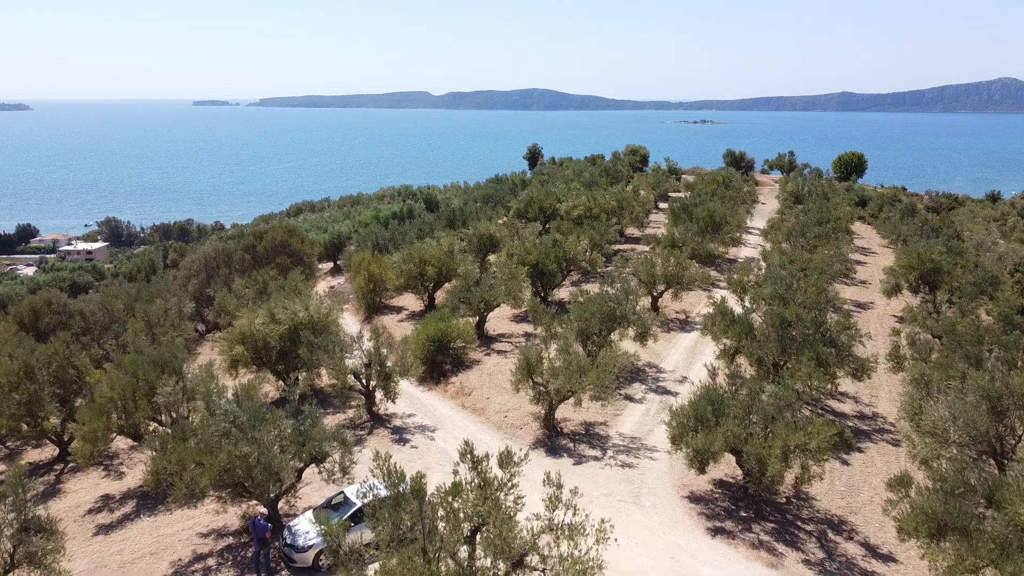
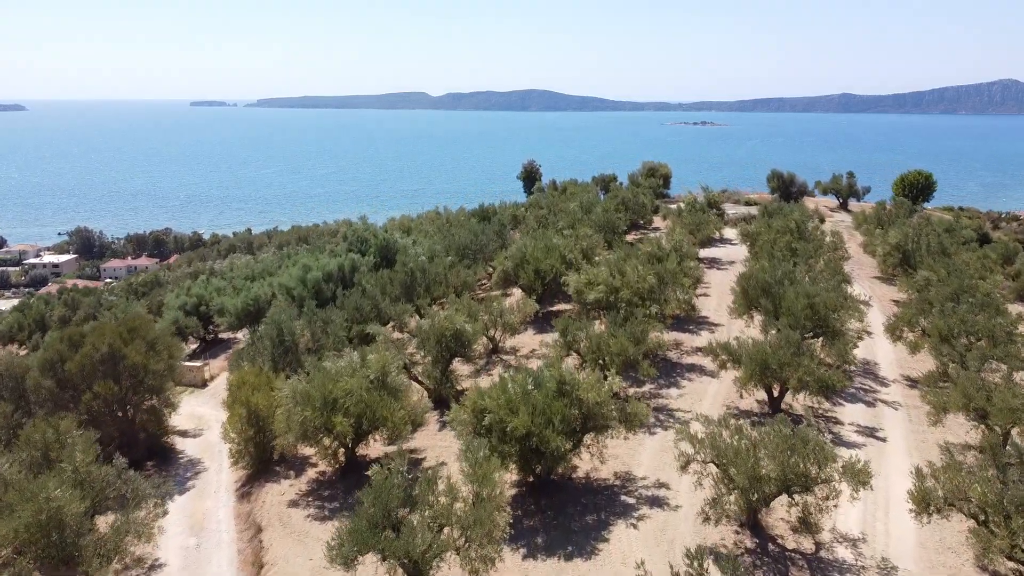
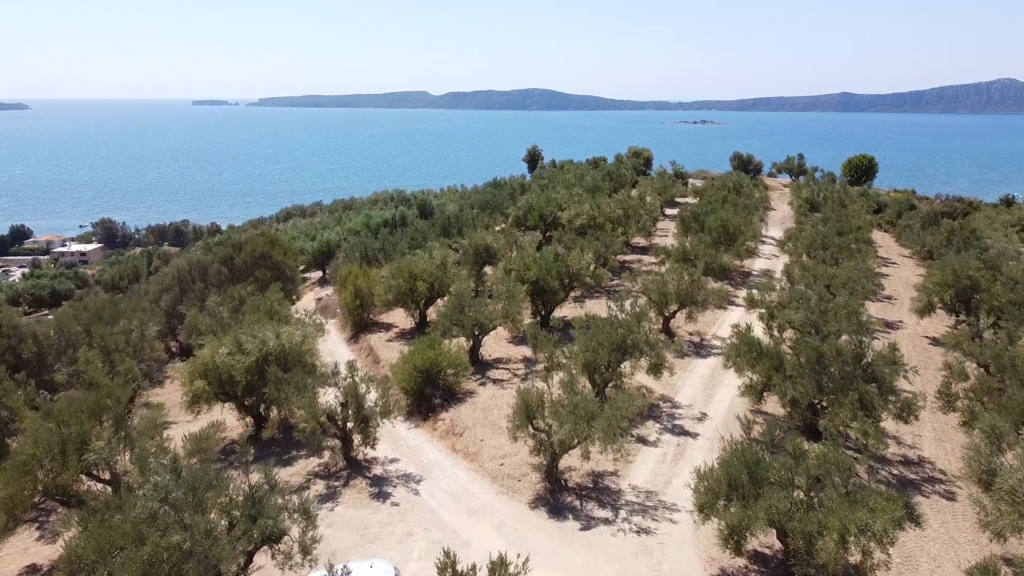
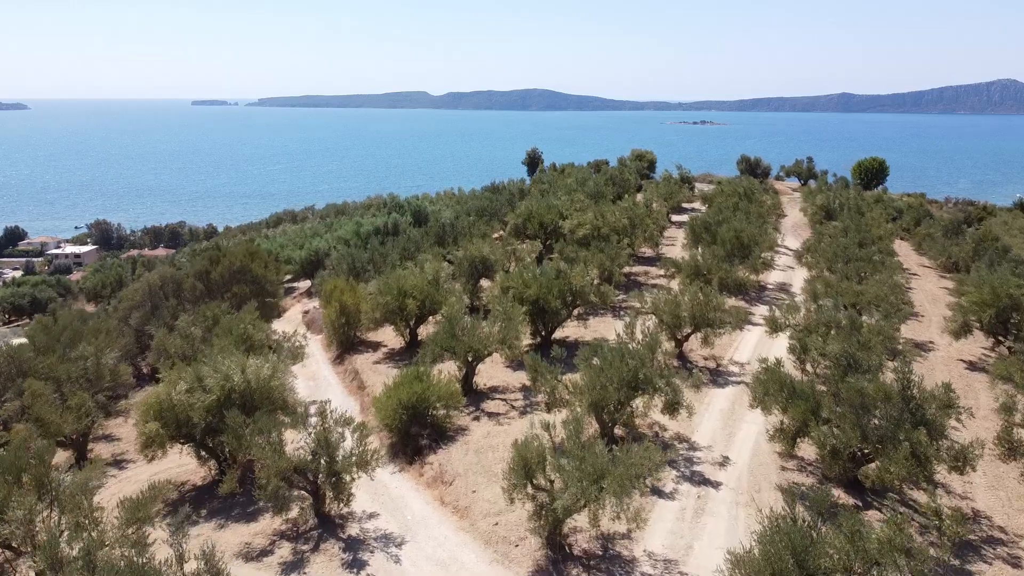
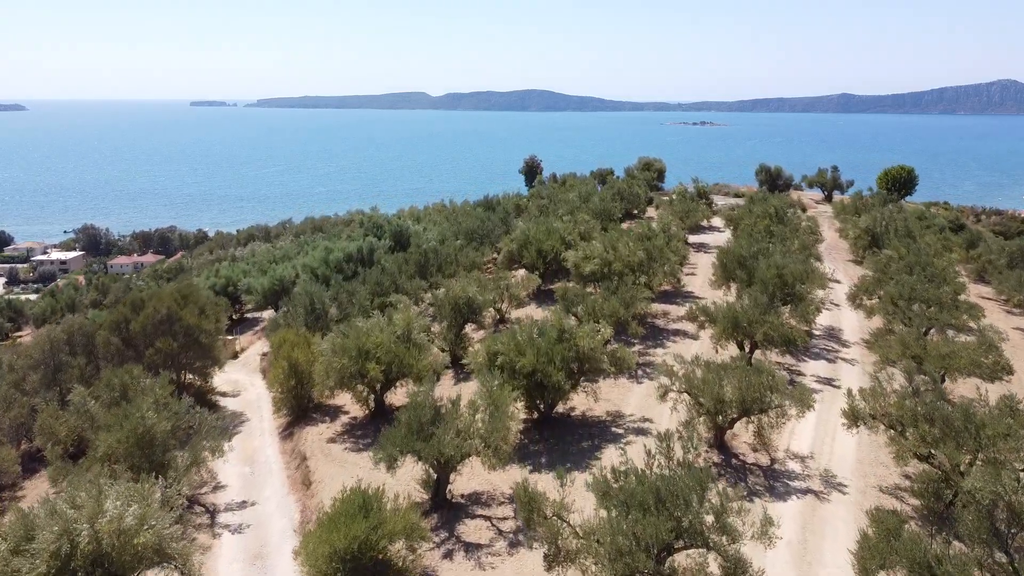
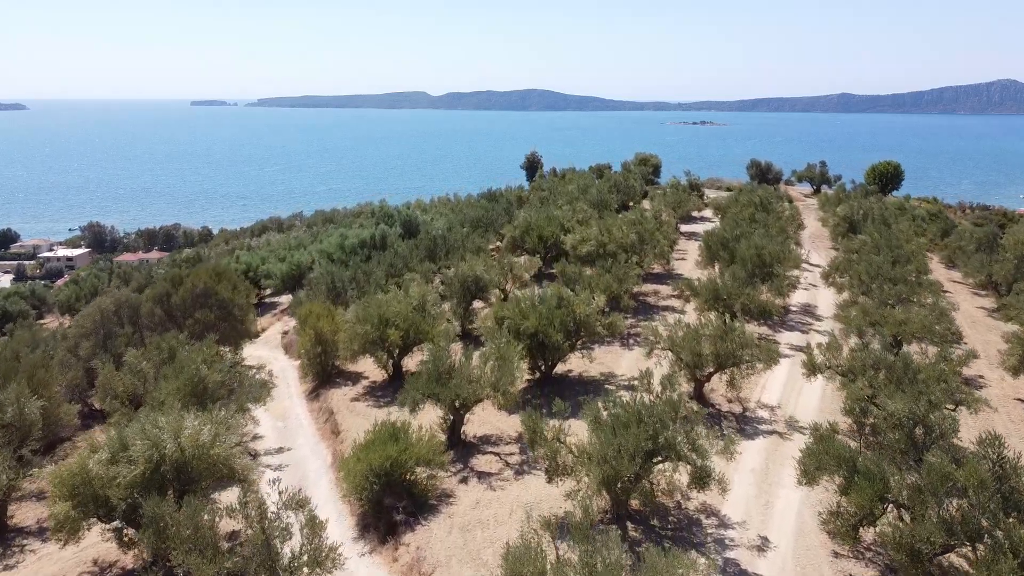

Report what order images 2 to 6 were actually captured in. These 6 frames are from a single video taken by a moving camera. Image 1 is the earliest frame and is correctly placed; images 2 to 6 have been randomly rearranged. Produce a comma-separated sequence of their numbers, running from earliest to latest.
3, 4, 6, 5, 2
